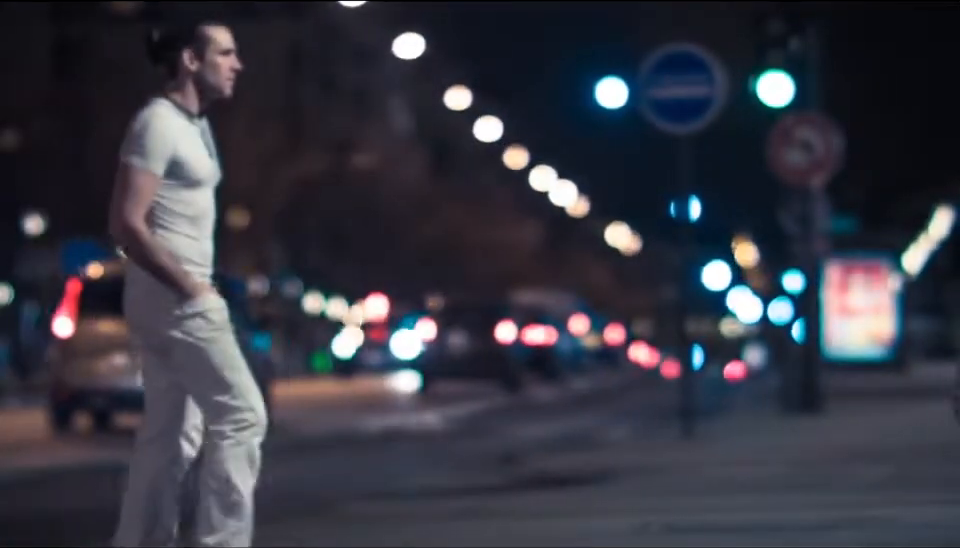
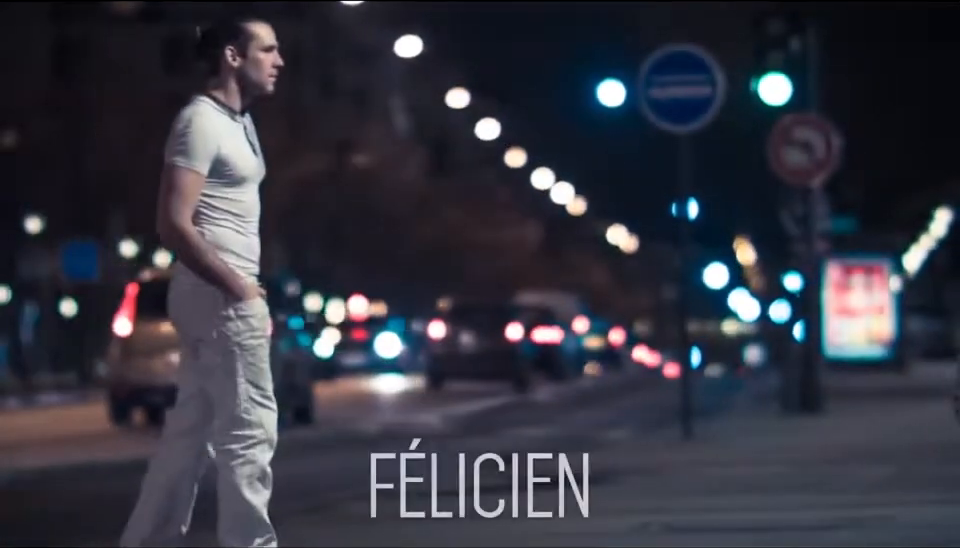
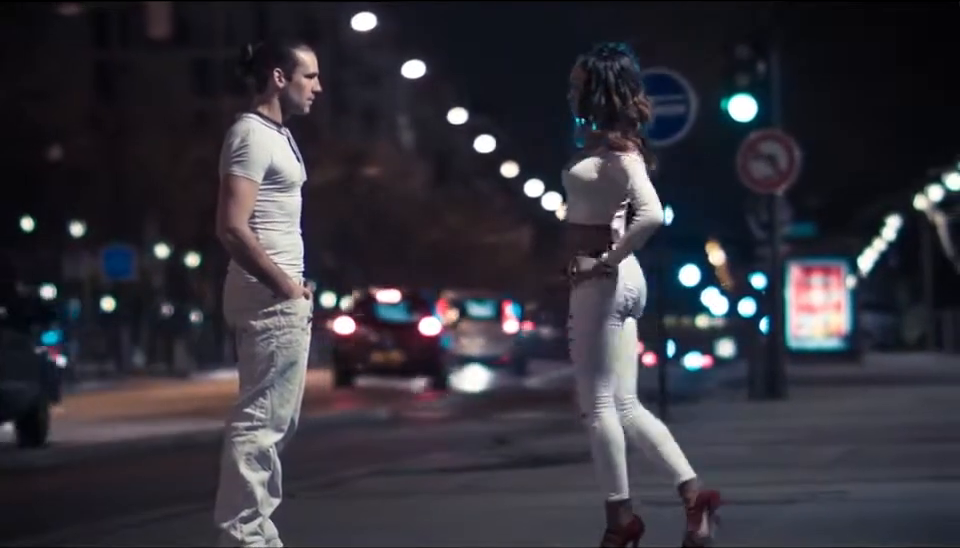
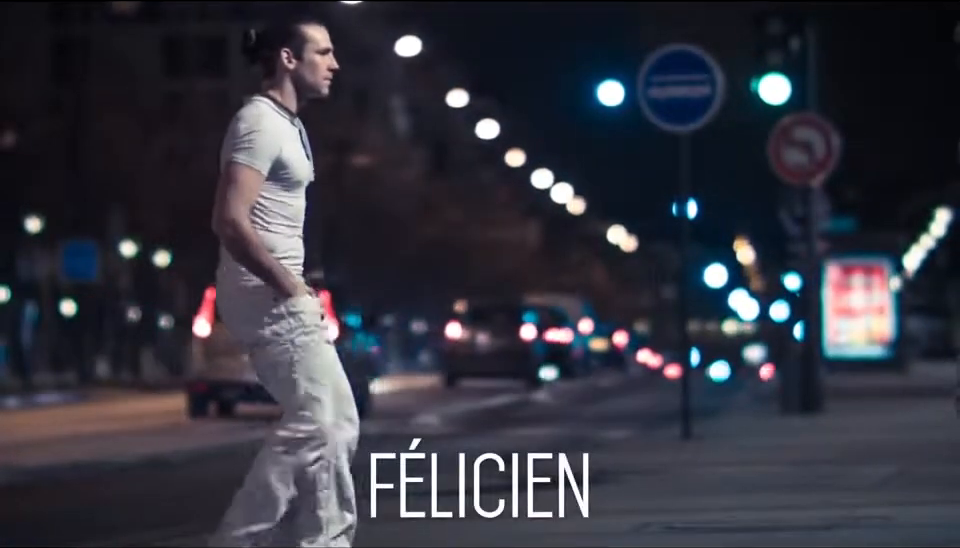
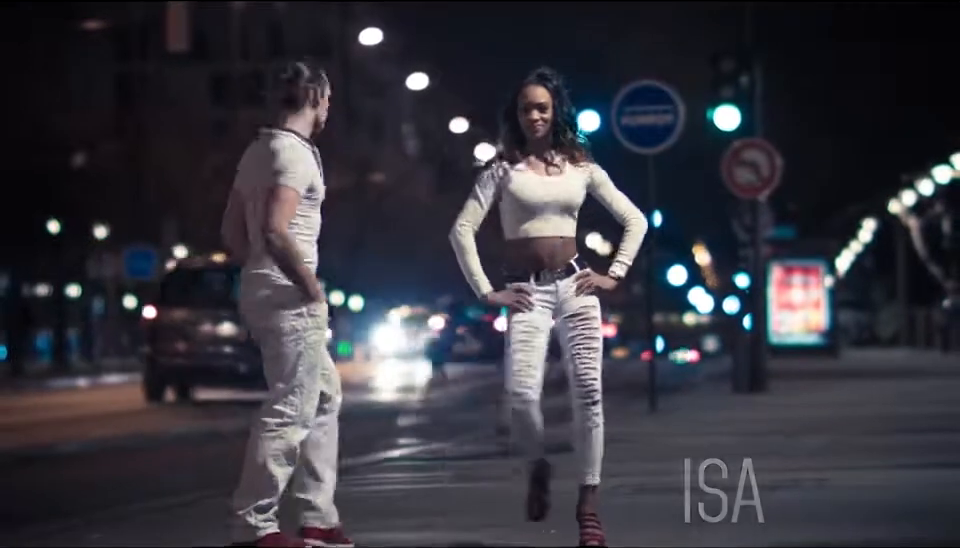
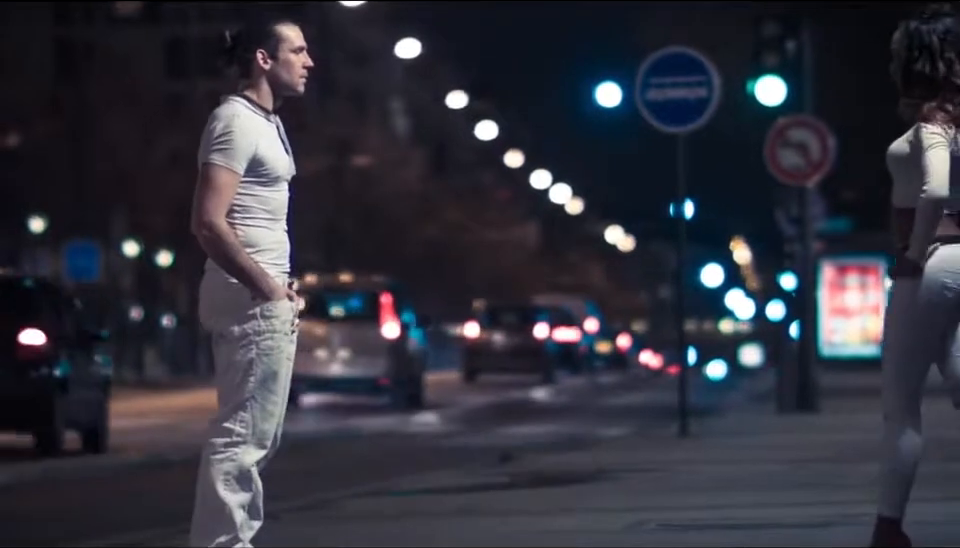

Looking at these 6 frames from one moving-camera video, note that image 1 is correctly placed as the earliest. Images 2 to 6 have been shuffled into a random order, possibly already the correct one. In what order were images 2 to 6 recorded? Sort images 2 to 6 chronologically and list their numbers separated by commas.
2, 4, 6, 3, 5
